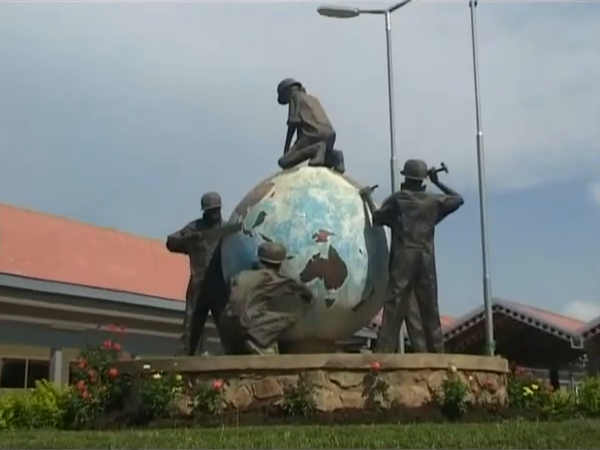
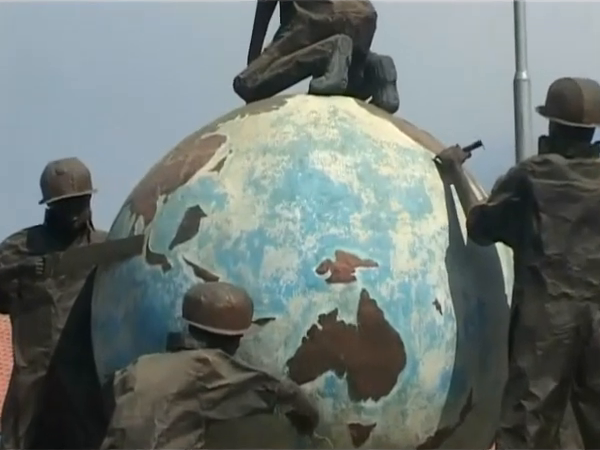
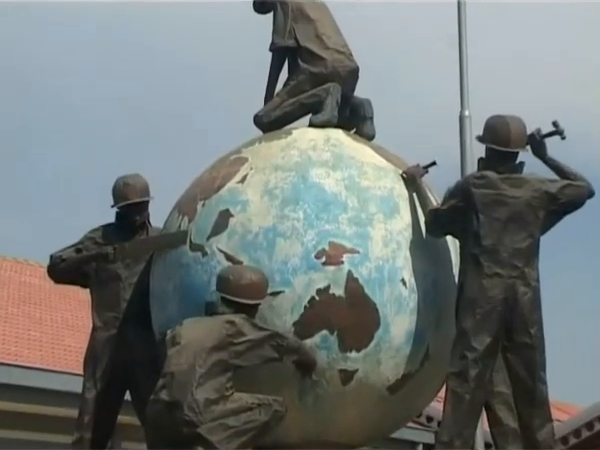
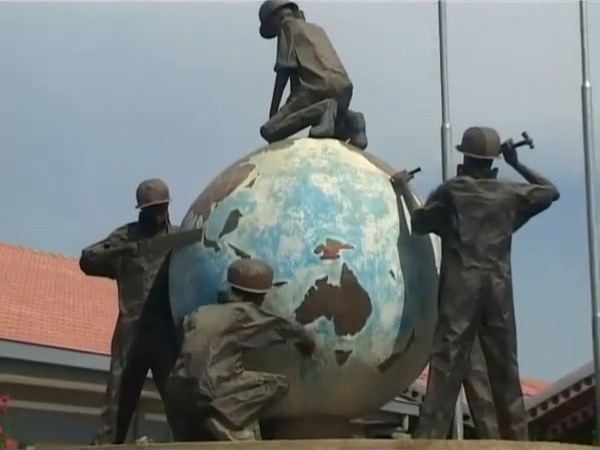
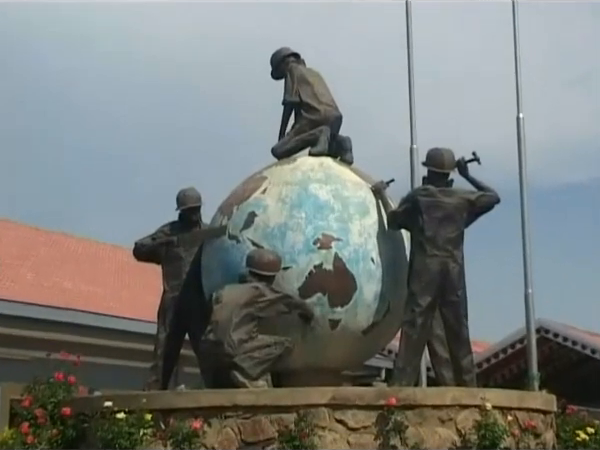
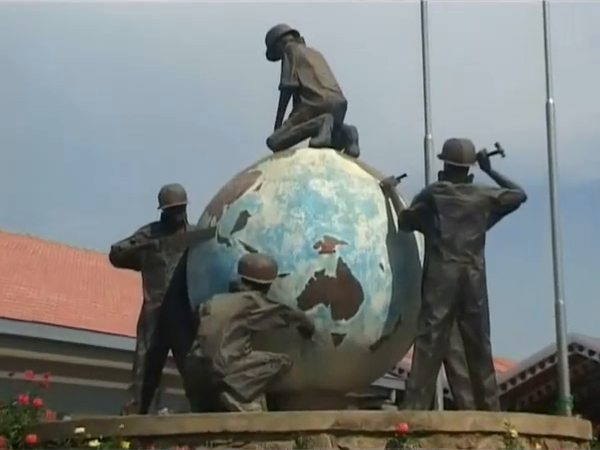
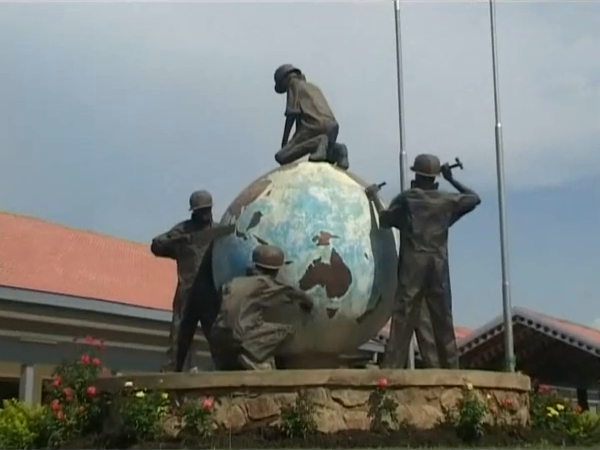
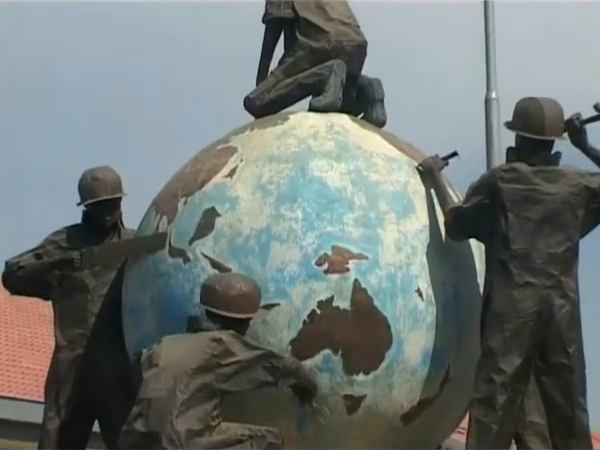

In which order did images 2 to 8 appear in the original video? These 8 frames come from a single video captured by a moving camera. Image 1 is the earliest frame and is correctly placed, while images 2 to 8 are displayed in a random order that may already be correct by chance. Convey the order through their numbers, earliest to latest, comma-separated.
7, 5, 6, 4, 3, 8, 2
